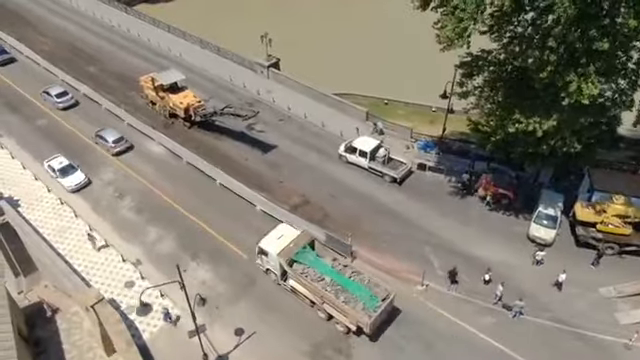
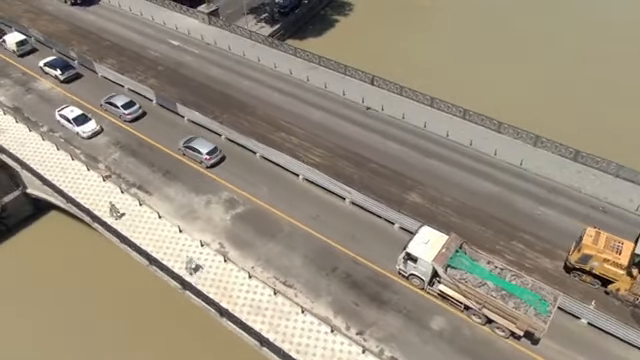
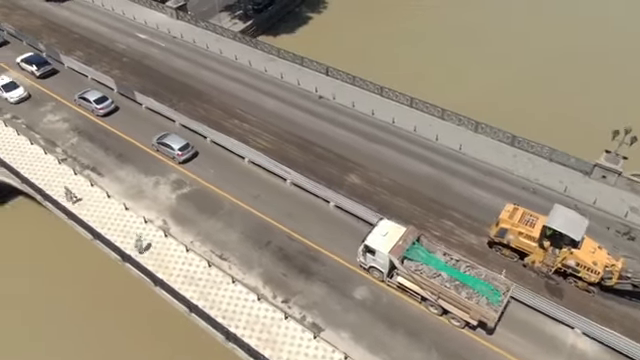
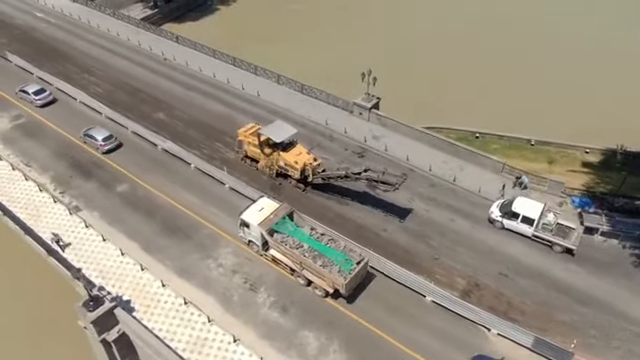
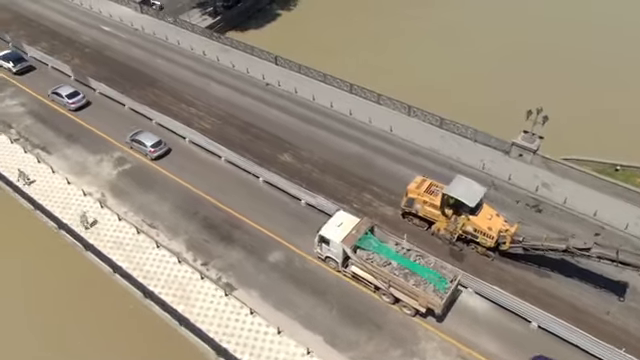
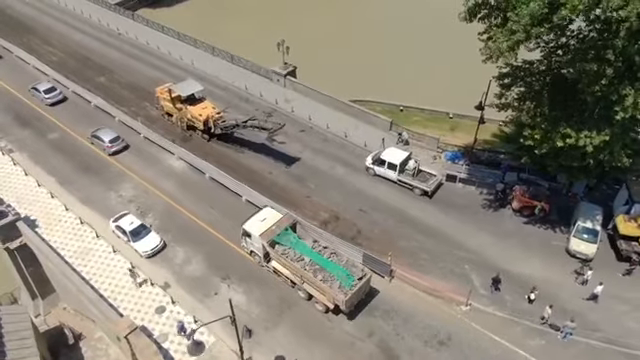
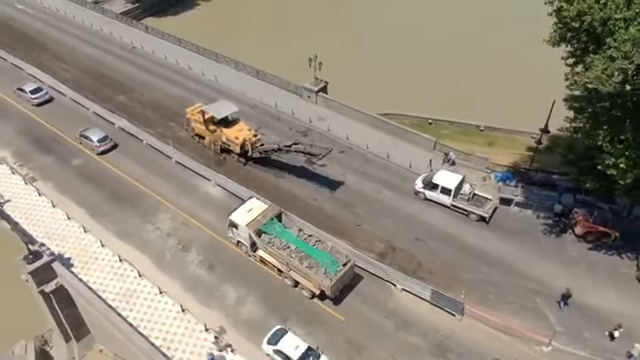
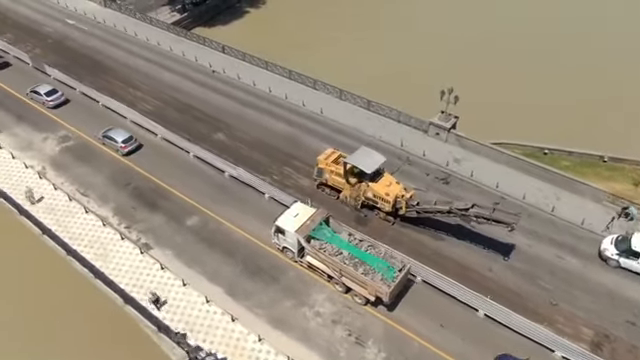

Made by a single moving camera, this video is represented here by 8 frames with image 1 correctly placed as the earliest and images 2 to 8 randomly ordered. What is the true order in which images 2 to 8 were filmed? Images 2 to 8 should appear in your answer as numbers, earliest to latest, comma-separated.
6, 7, 4, 8, 5, 3, 2
